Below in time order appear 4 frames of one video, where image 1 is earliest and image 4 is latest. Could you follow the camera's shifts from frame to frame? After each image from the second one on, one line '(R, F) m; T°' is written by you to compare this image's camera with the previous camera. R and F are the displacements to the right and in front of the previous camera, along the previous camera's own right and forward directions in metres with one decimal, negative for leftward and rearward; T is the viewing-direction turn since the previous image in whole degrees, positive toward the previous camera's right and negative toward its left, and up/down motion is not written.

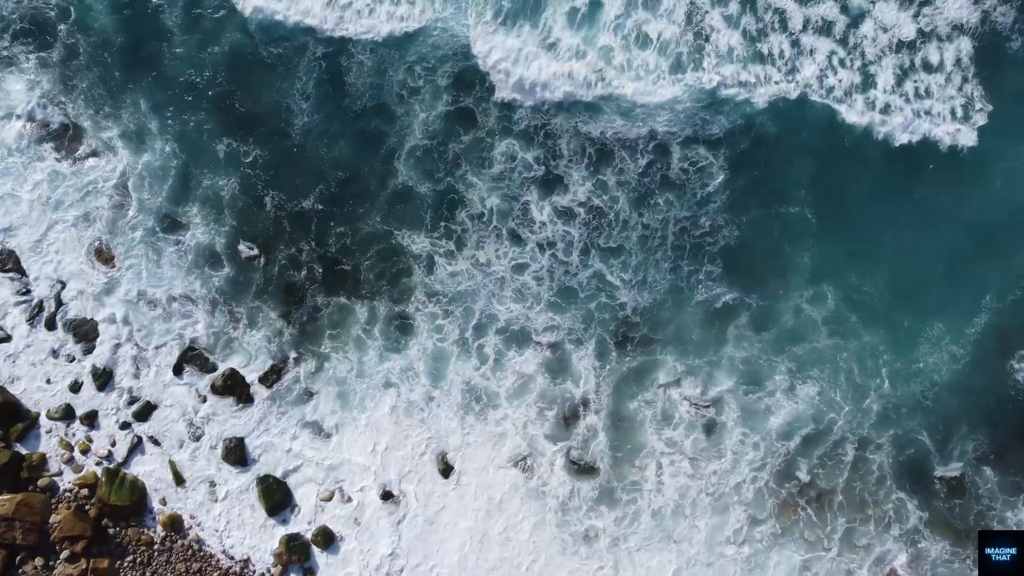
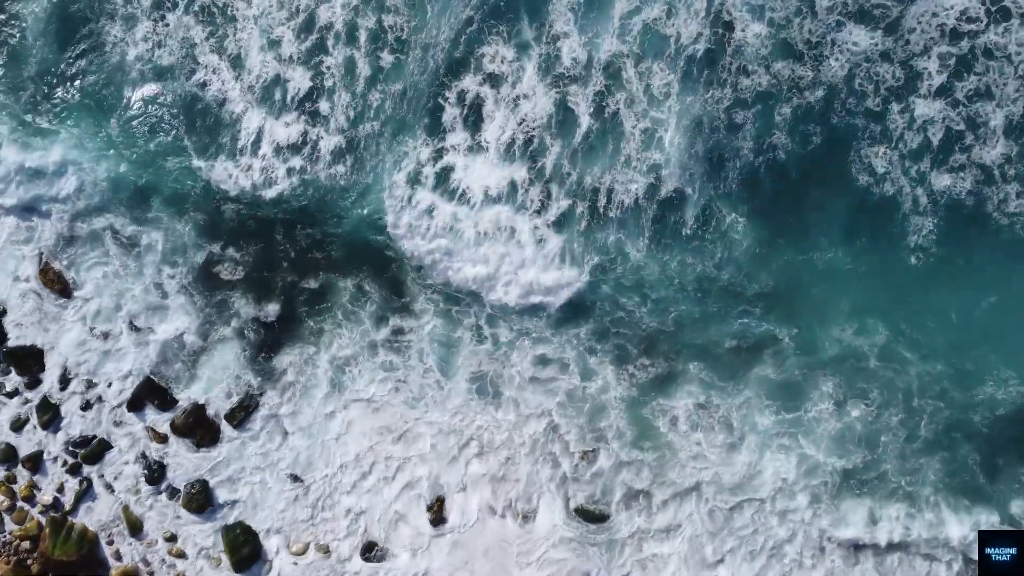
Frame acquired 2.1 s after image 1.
(-0.2, +2.9) m; +1°
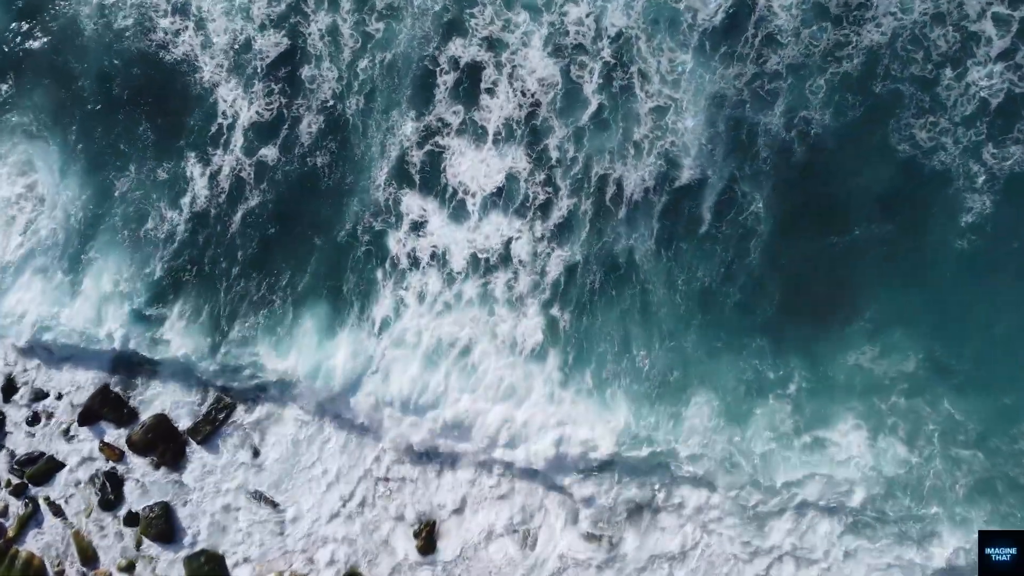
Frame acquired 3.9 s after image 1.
(-0.2, +2.6) m; +1°
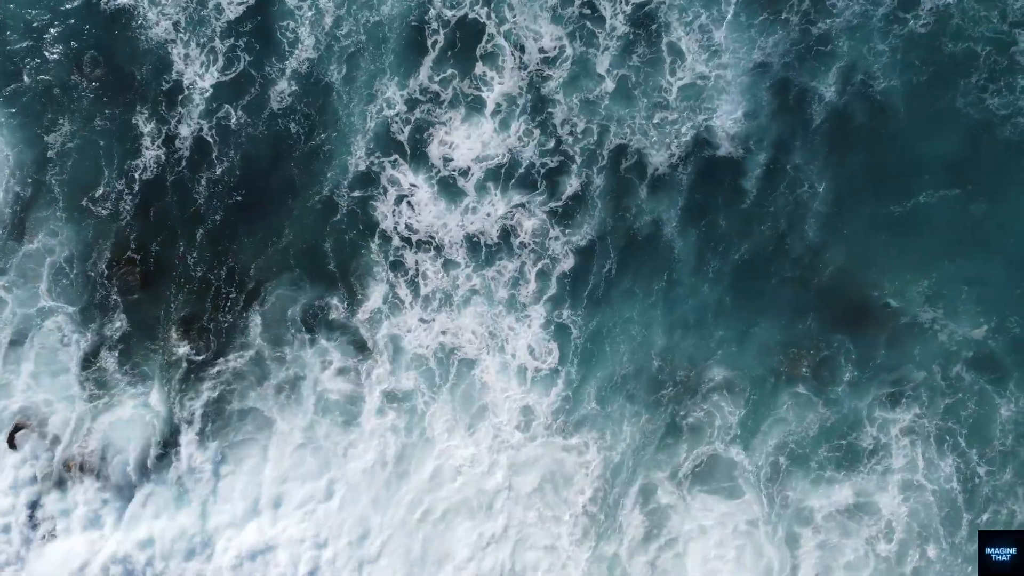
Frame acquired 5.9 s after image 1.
(-0.9, +3.2) m; +1°
